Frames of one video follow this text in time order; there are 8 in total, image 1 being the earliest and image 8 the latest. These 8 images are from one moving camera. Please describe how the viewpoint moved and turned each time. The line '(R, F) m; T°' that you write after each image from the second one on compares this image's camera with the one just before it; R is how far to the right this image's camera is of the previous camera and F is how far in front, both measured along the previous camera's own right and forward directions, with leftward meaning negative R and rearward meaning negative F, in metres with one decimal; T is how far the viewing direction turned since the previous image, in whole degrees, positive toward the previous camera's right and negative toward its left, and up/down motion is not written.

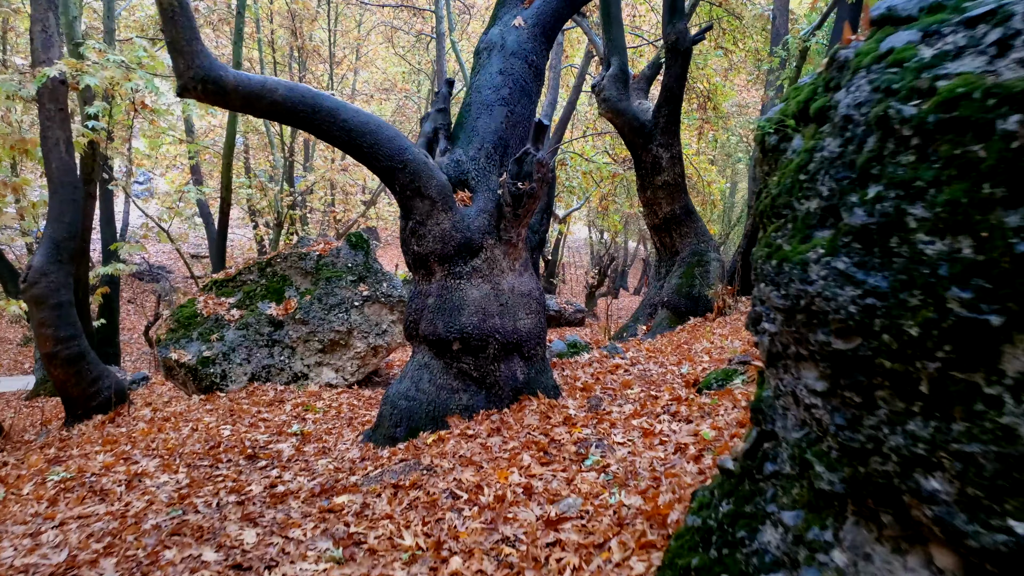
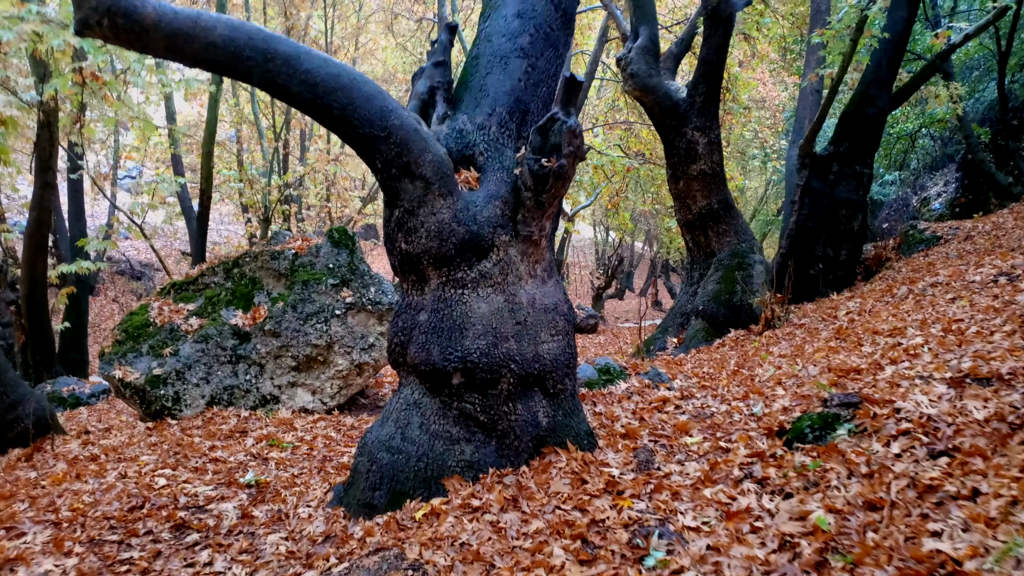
(-0.1, +1.5) m; 0°
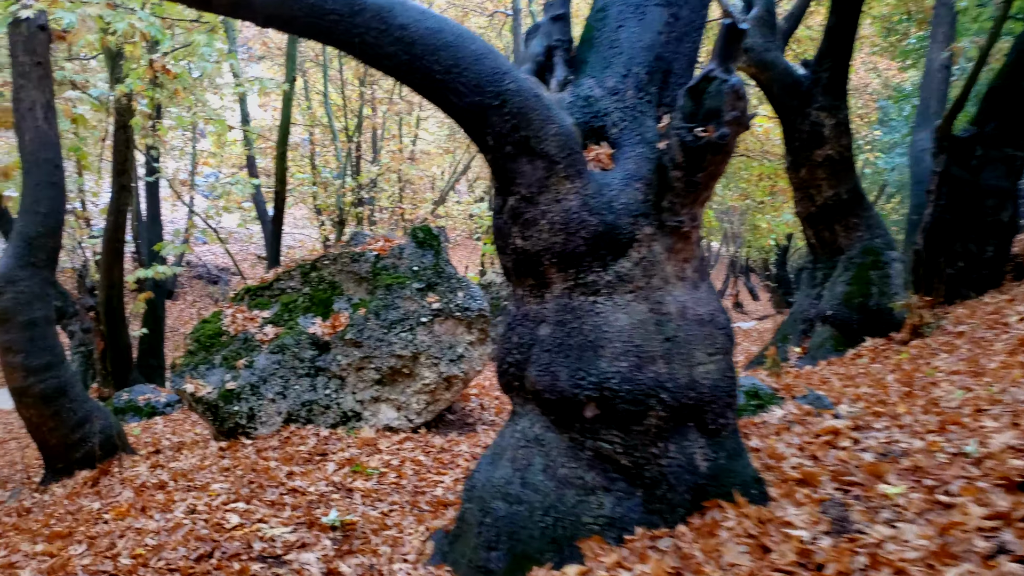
(-0.4, +0.9) m; -5°
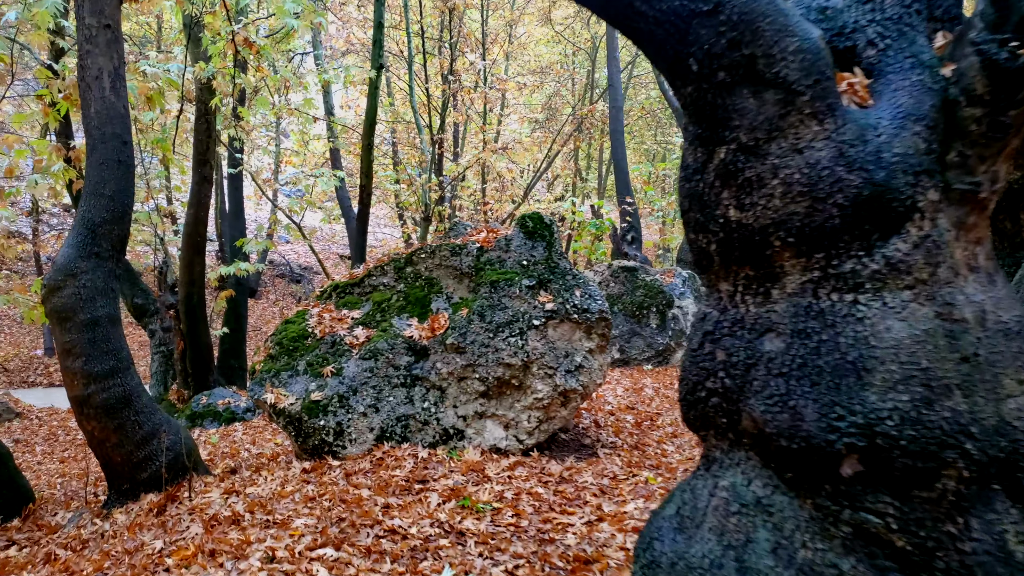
(-0.4, +1.0) m; -5°
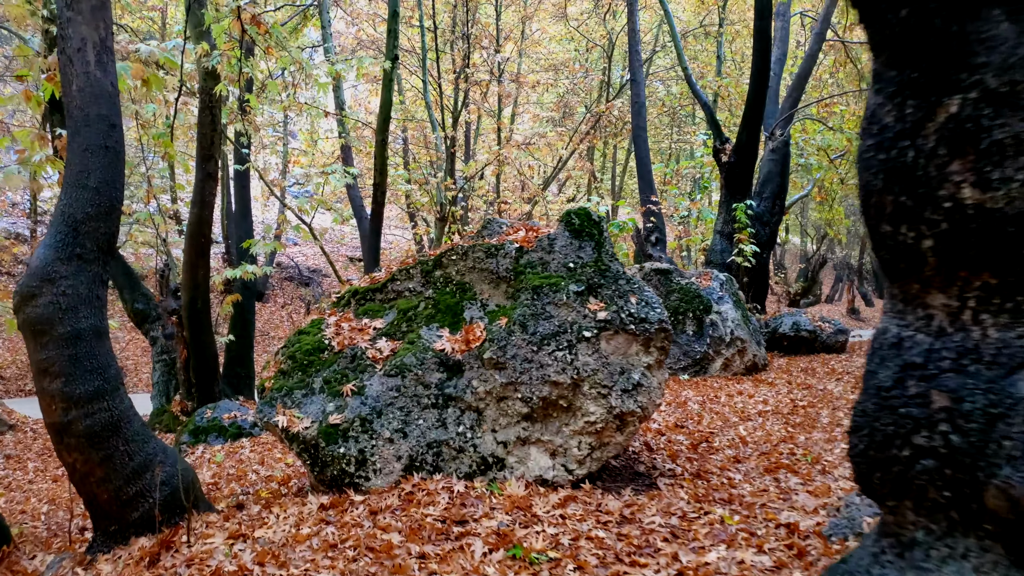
(-0.3, +0.8) m; 0°
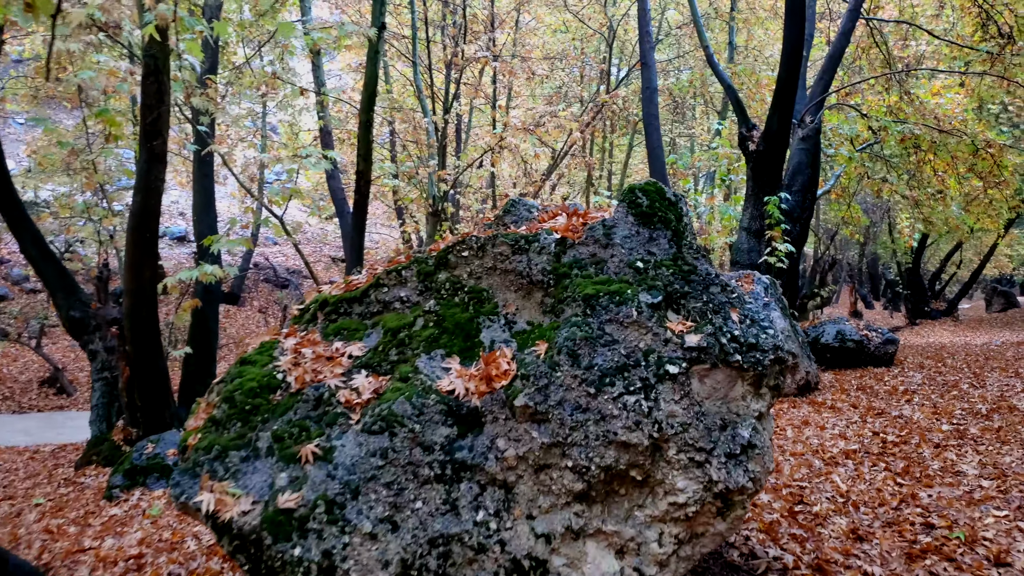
(-0.3, +1.7) m; +1°
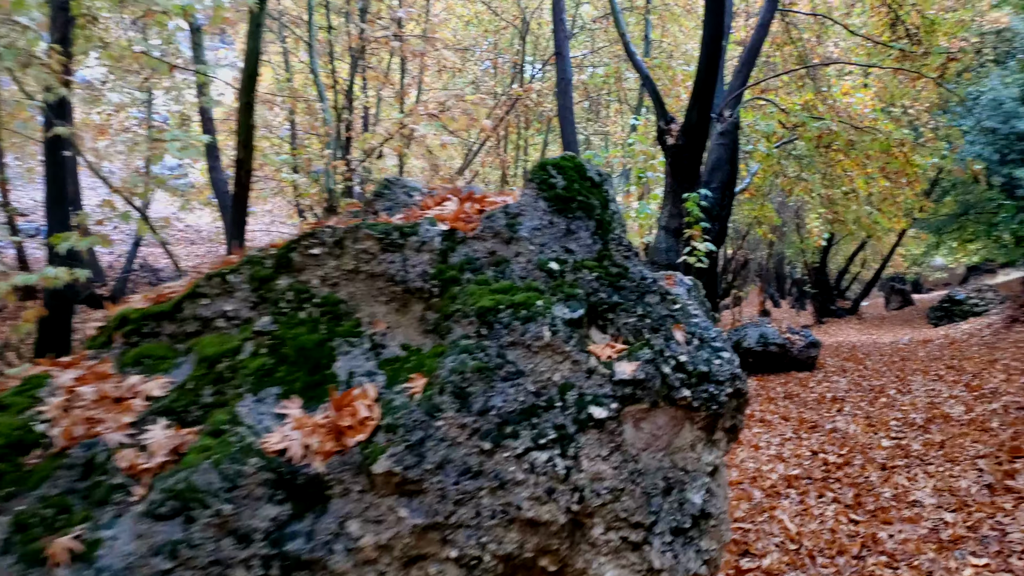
(+0.2, +1.0) m; +6°
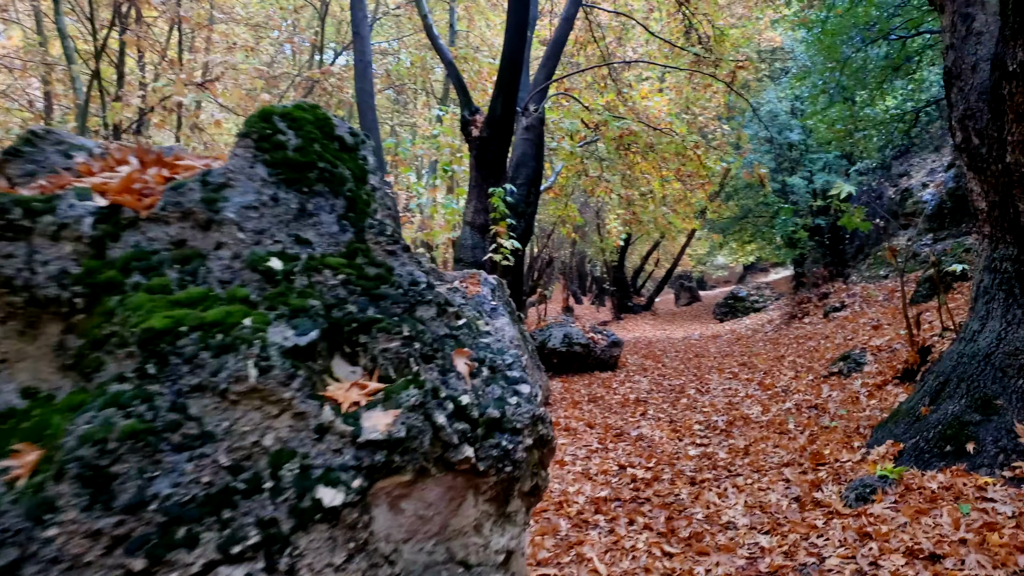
(+0.2, +0.8) m; +14°
